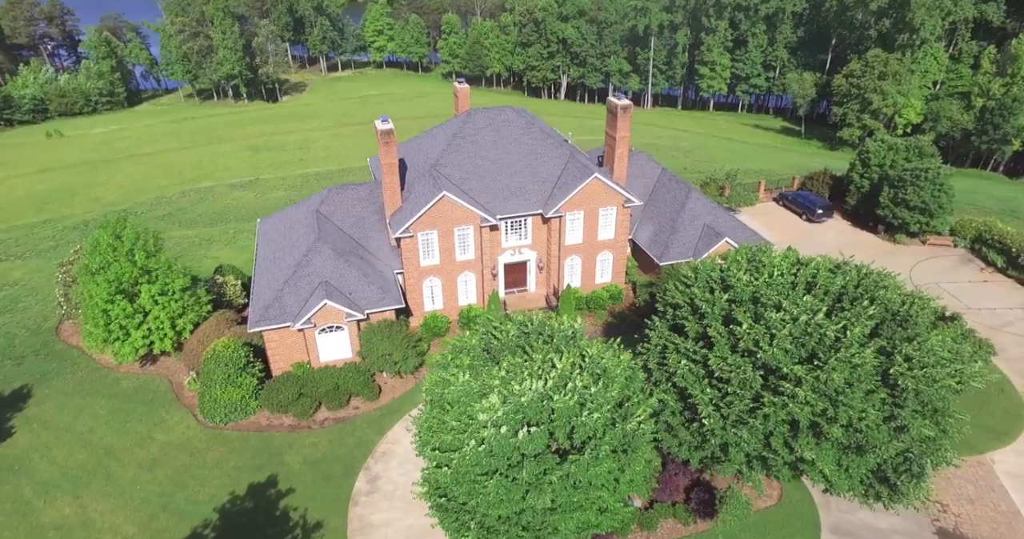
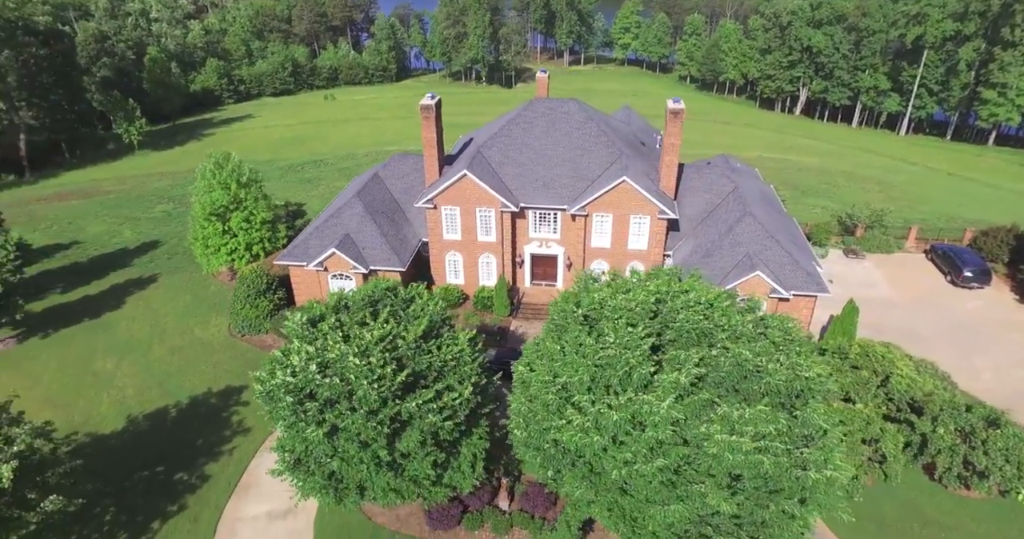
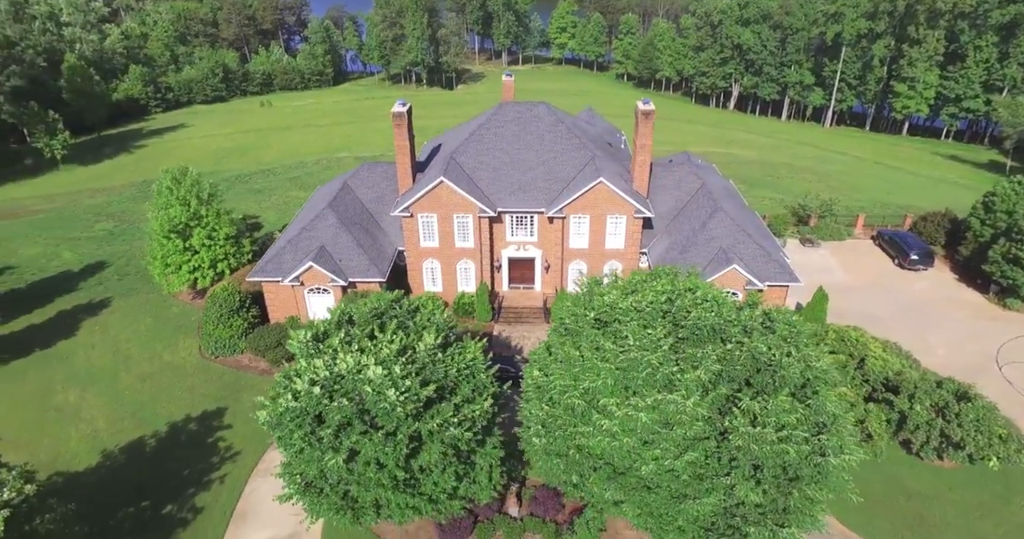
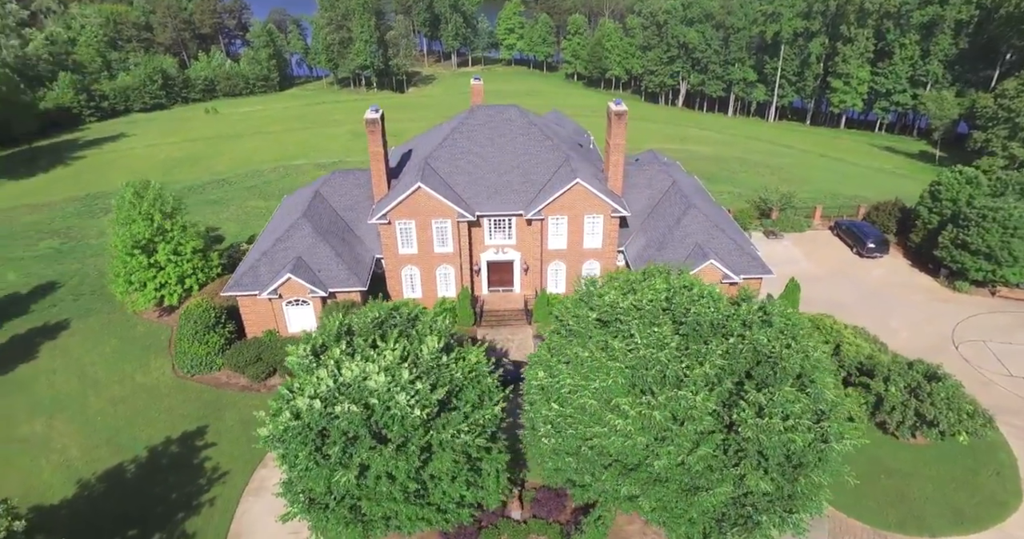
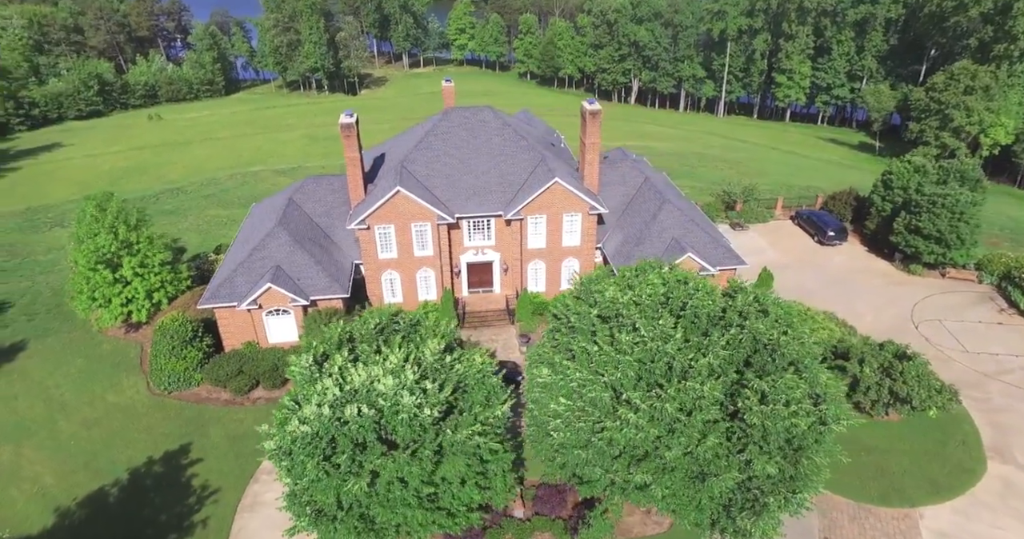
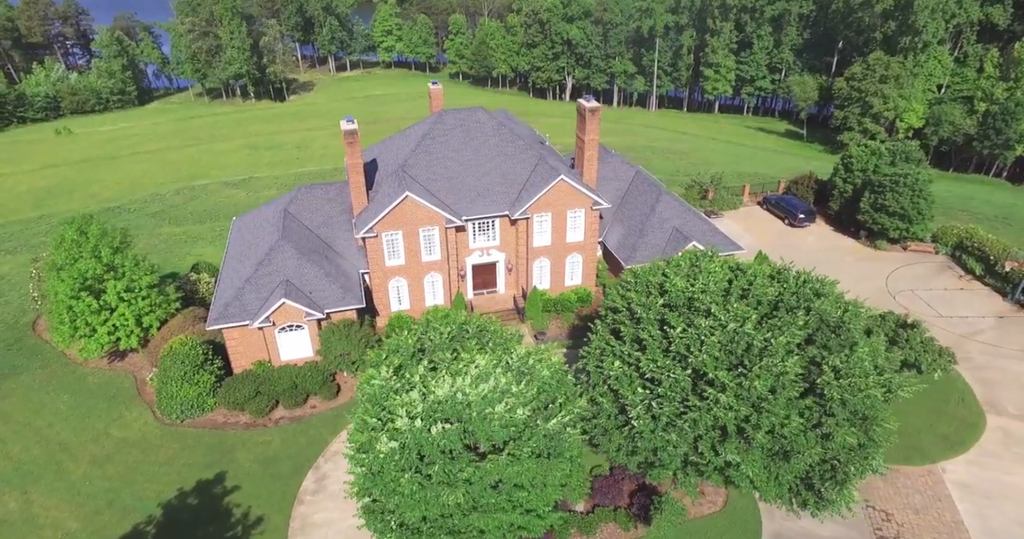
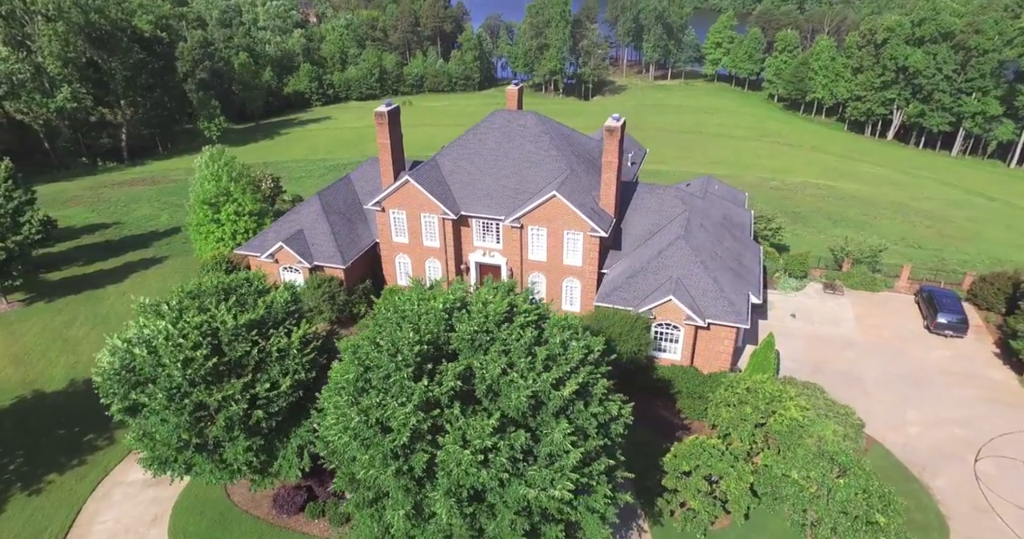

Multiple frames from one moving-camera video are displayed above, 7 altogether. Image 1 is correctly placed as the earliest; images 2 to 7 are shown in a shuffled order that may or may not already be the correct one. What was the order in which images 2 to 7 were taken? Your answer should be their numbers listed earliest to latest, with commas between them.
6, 5, 4, 3, 2, 7
